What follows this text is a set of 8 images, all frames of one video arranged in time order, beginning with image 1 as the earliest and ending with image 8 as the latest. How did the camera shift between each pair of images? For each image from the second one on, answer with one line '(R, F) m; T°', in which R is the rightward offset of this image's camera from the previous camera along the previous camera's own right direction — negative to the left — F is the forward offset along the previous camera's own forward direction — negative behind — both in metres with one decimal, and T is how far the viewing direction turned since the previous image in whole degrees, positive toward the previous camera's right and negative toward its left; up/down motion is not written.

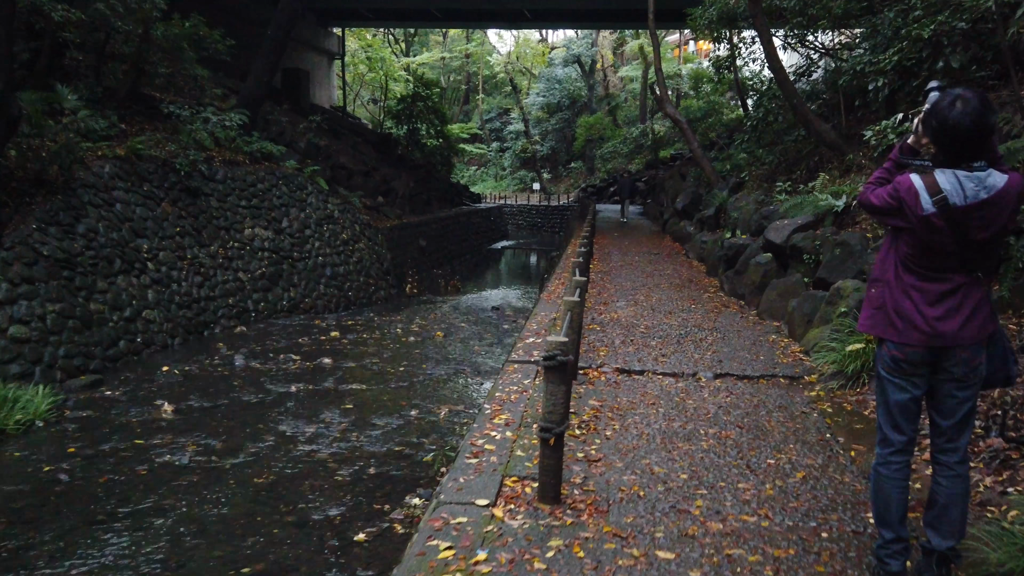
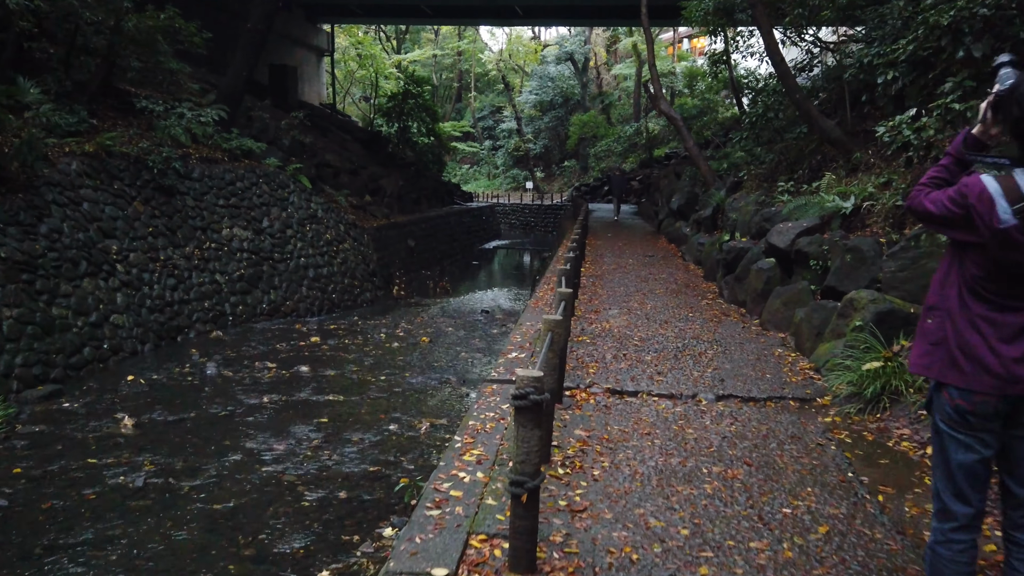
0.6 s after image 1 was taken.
(+0.1, +0.5) m; 0°
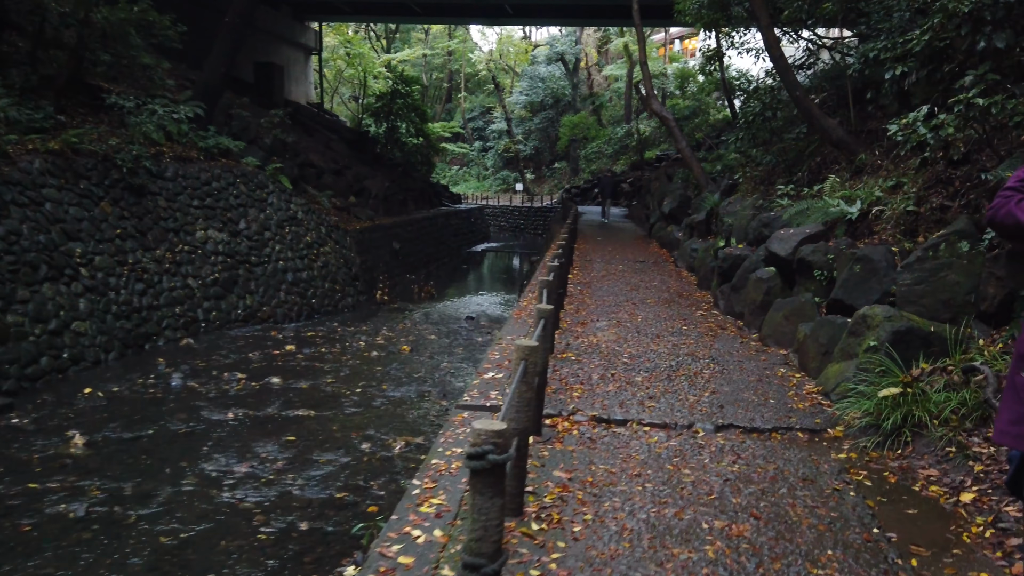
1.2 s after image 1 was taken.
(+0.1, +0.5) m; +1°
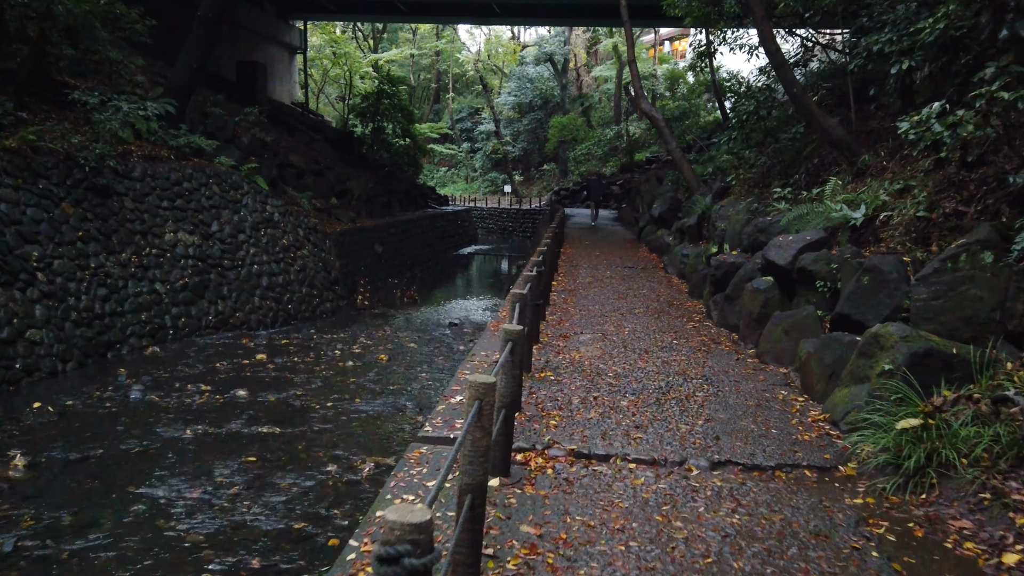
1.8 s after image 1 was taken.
(+0.1, +0.5) m; +1°
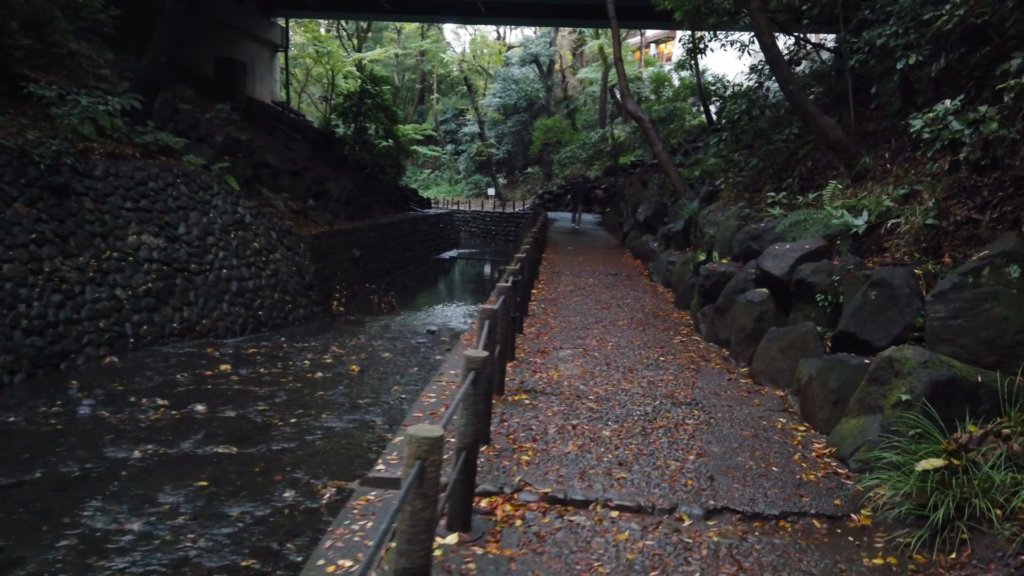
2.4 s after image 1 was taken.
(+0.1, +0.5) m; +1°
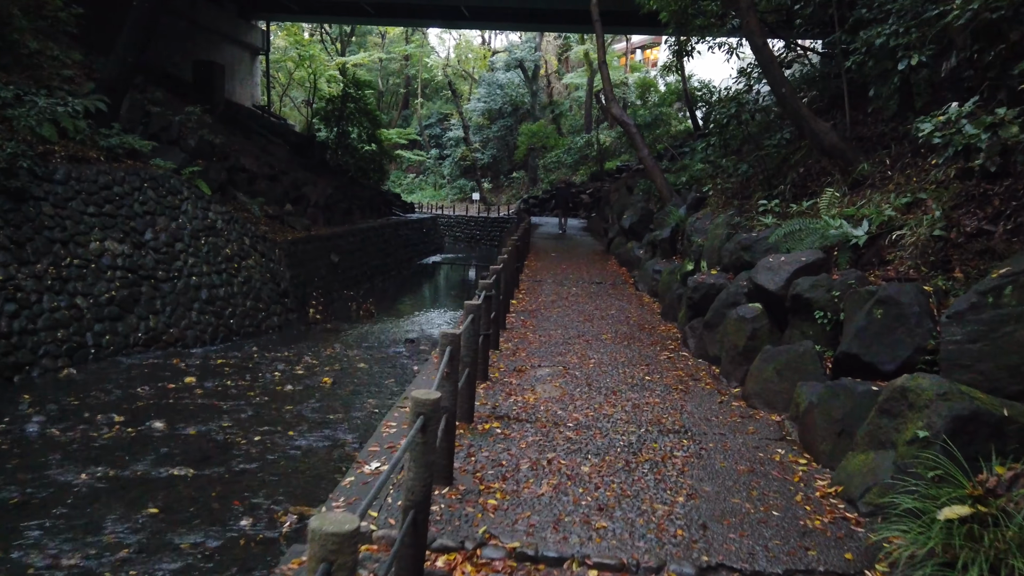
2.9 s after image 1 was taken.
(+0.1, +0.4) m; +1°
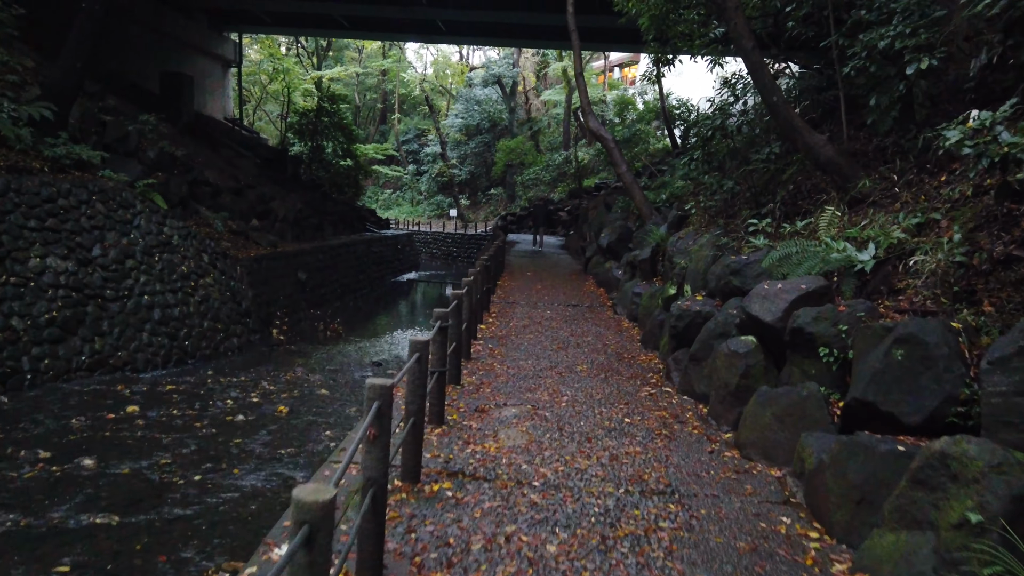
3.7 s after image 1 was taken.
(+0.1, +0.6) m; +2°
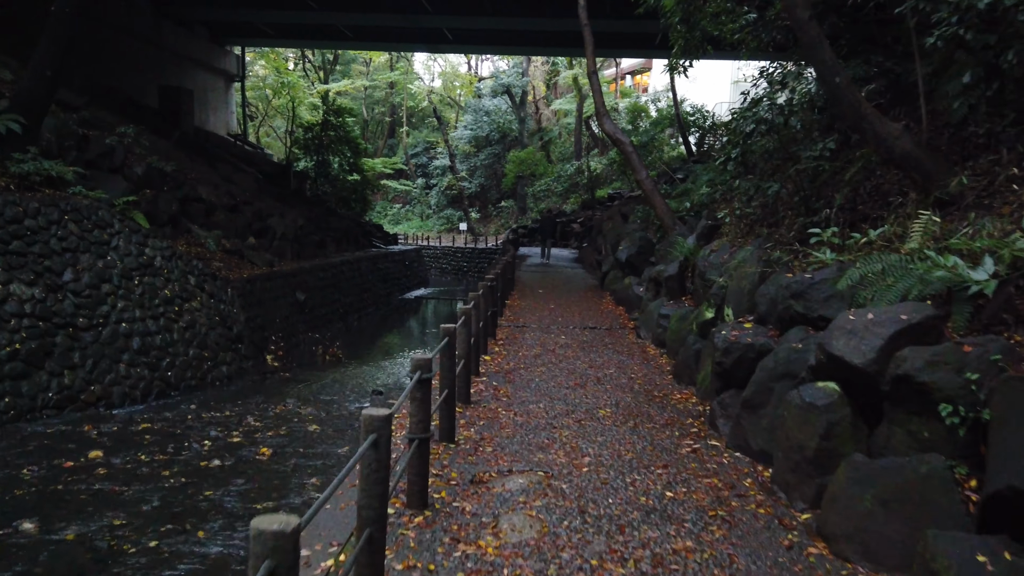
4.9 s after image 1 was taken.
(0.0, +1.1) m; -1°
